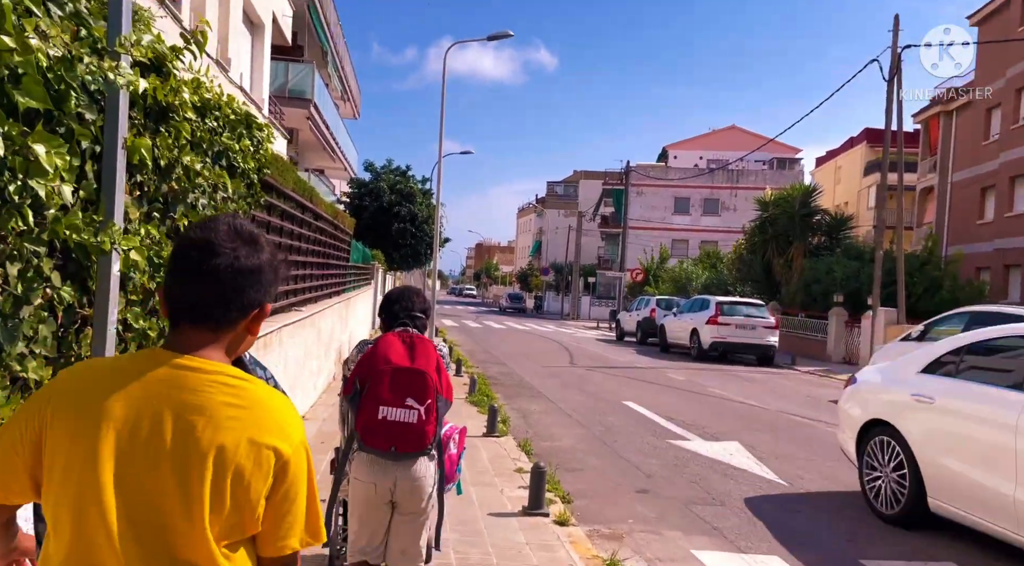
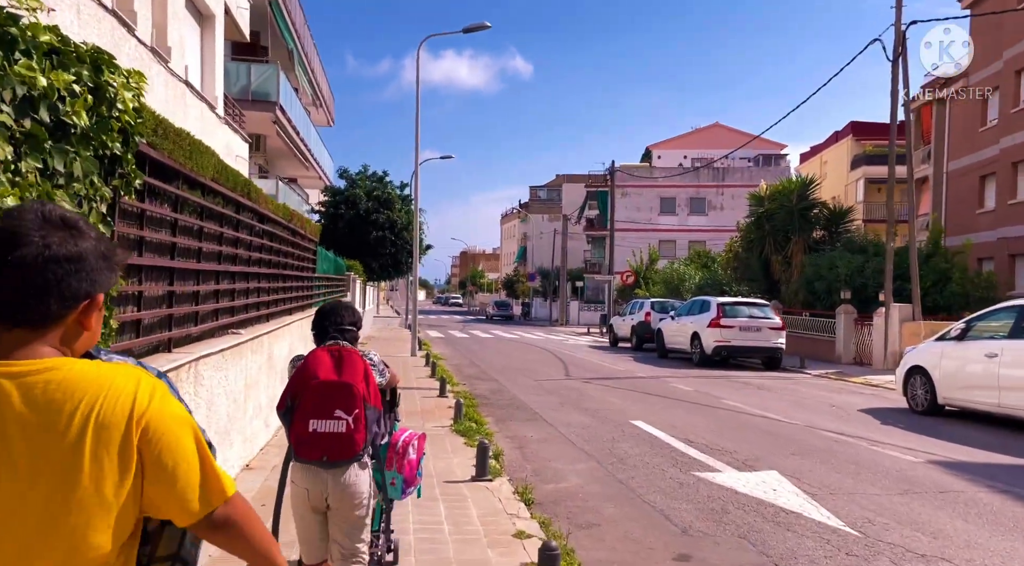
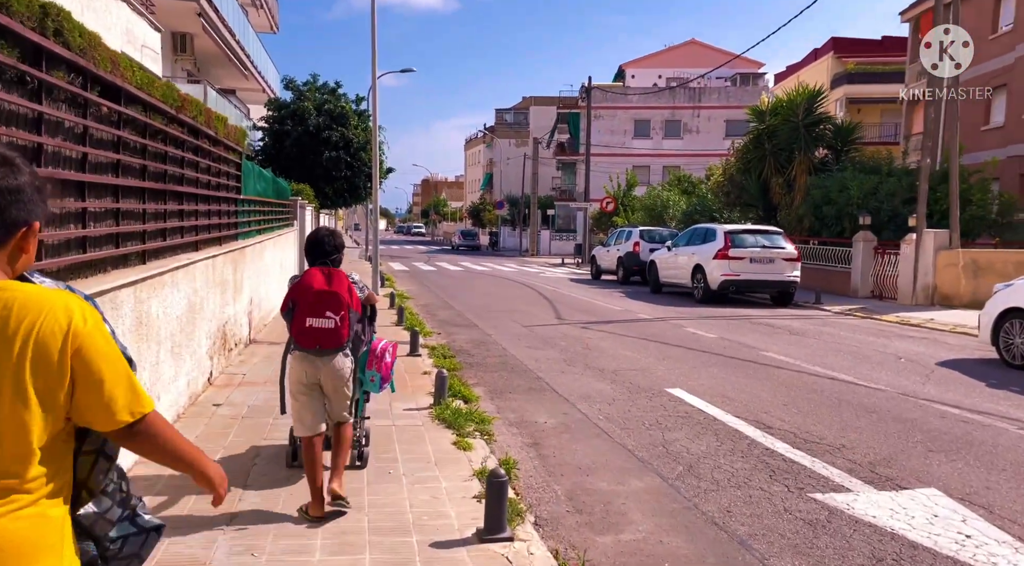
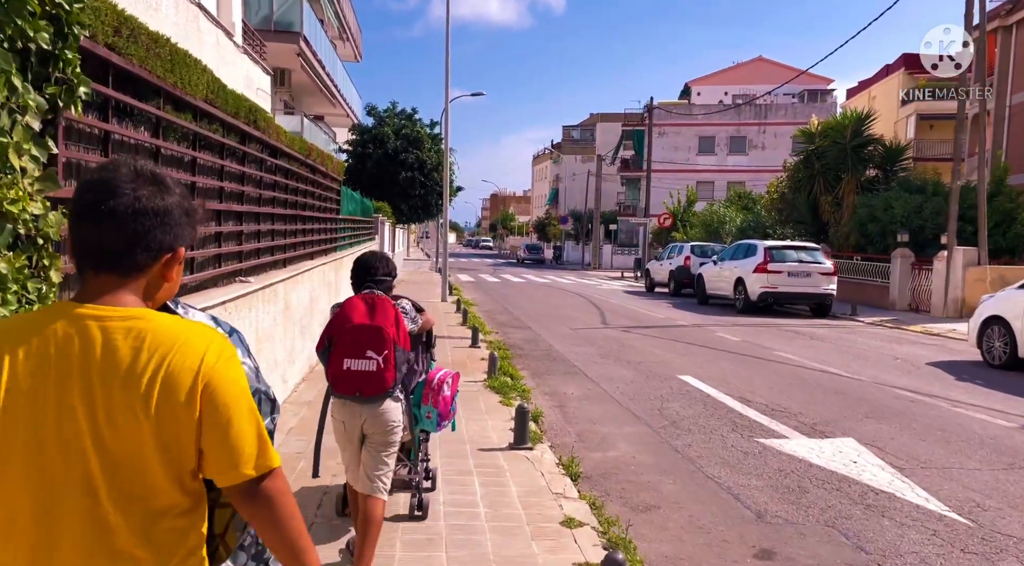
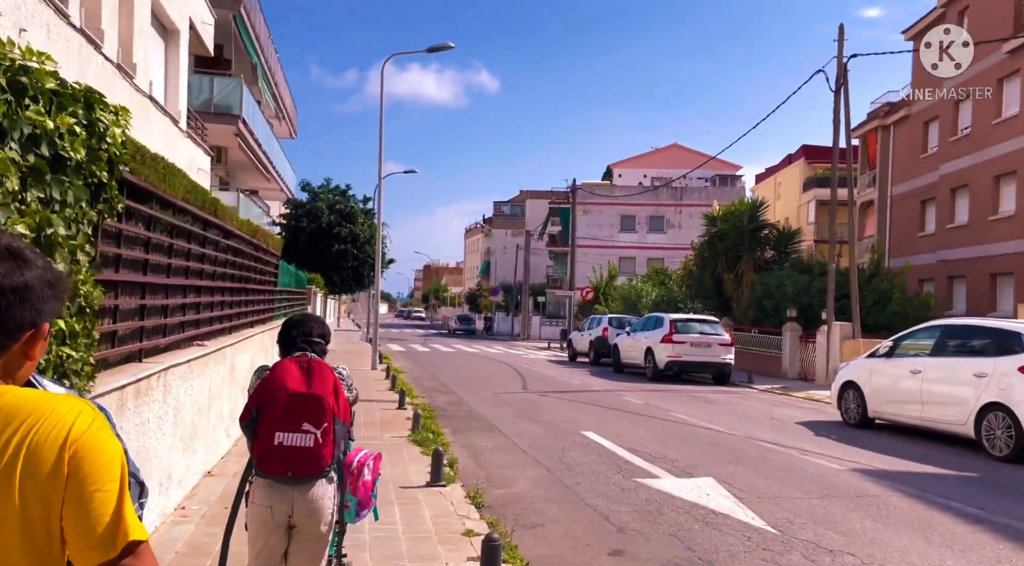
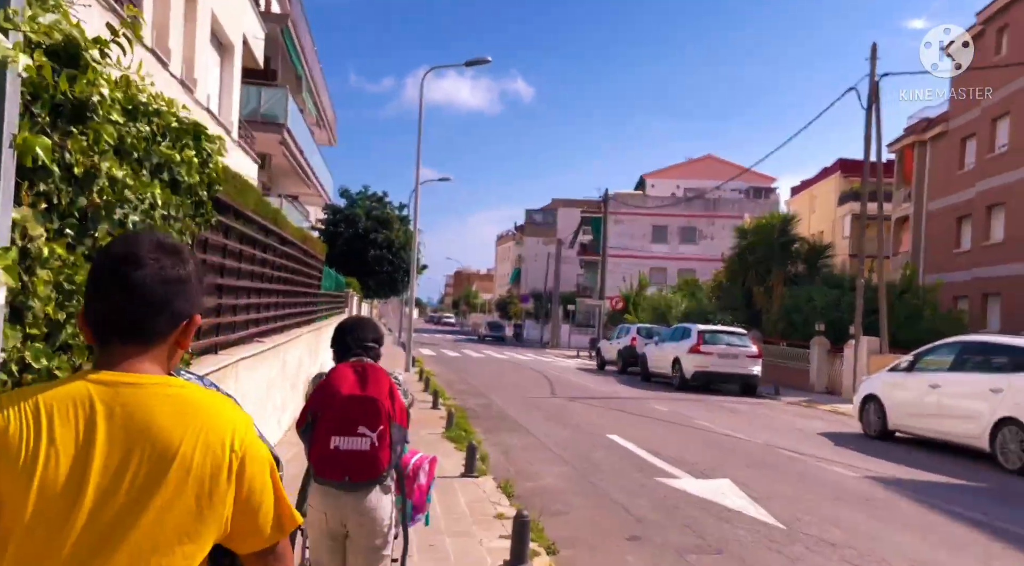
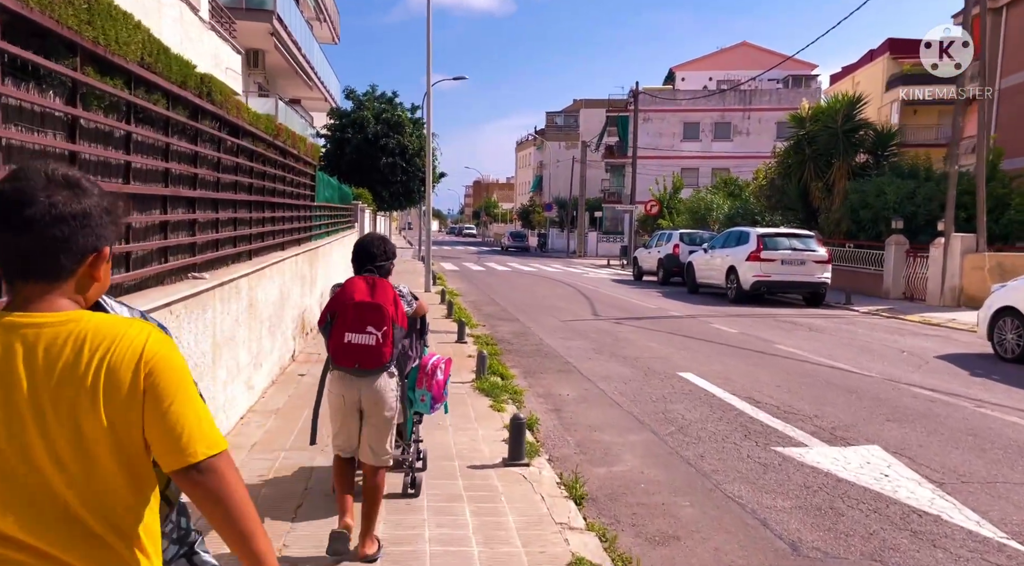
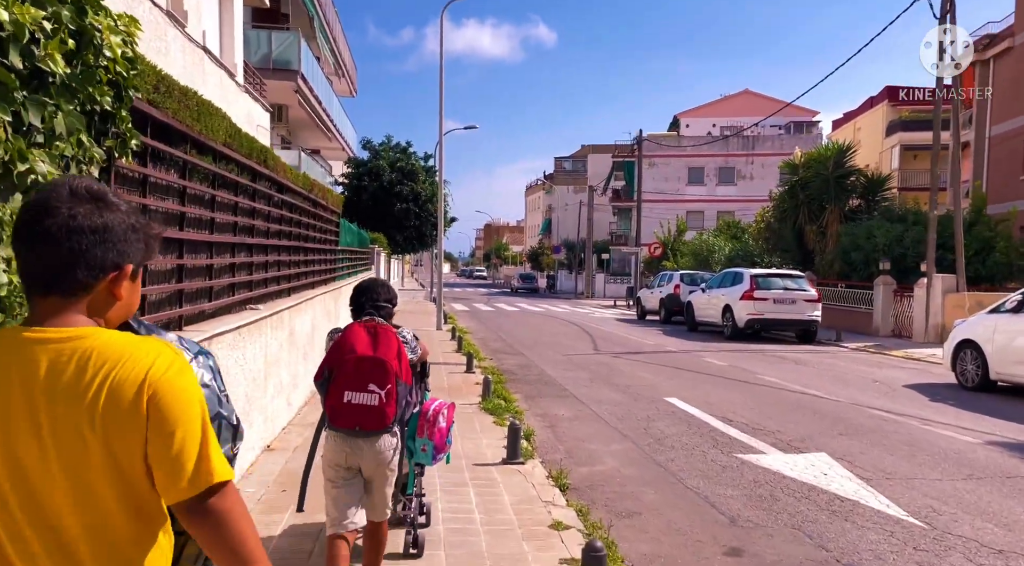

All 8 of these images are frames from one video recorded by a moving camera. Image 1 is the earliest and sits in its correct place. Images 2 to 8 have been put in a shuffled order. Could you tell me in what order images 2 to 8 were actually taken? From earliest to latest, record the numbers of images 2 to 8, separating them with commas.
6, 5, 2, 8, 4, 7, 3
